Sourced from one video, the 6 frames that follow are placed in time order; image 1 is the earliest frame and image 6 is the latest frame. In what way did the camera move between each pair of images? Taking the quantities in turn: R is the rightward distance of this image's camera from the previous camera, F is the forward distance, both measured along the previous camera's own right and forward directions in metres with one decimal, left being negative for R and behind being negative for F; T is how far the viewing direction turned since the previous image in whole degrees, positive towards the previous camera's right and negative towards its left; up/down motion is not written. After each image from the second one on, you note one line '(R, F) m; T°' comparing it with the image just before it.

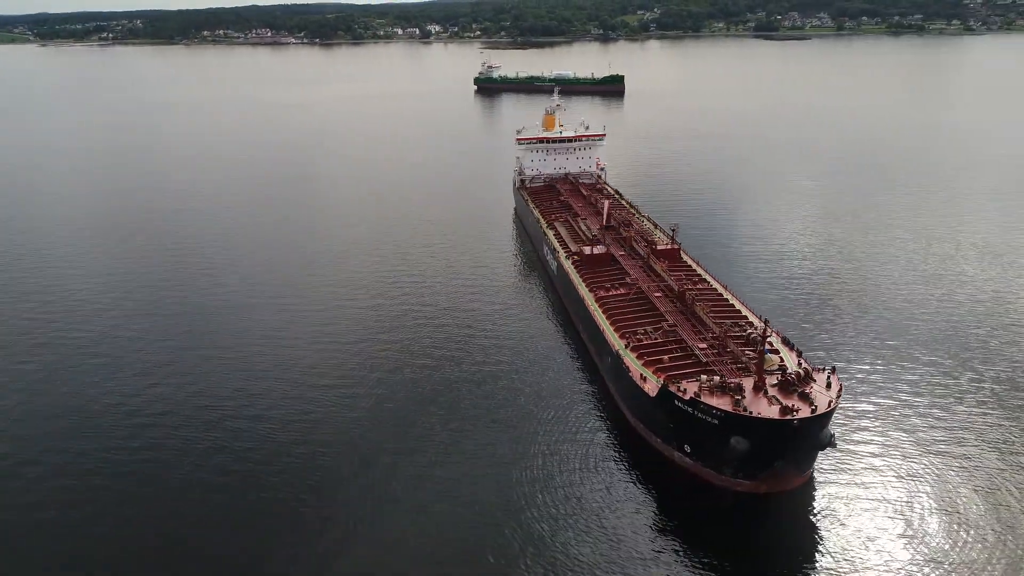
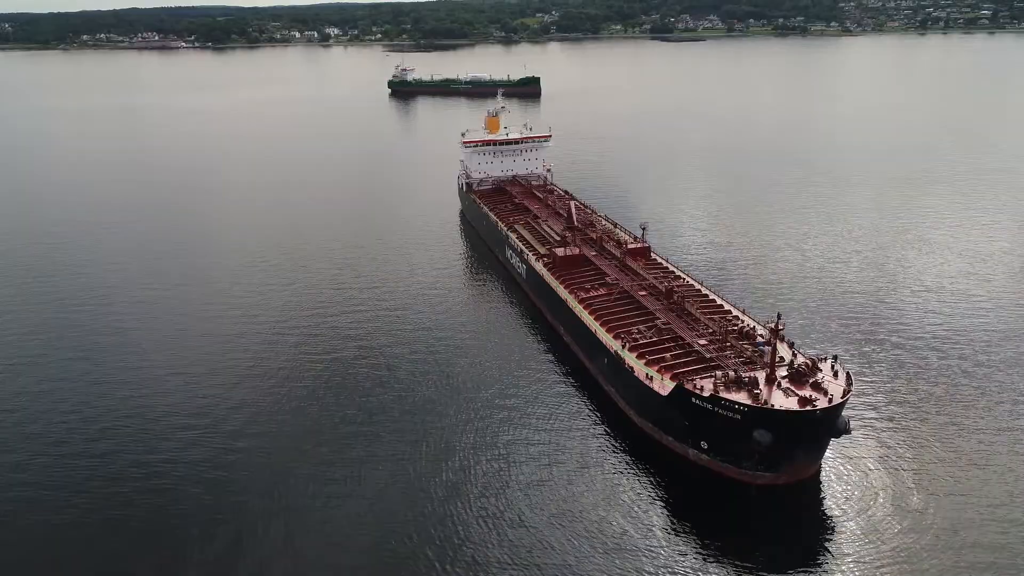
(-2.4, +0.5) m; +7°
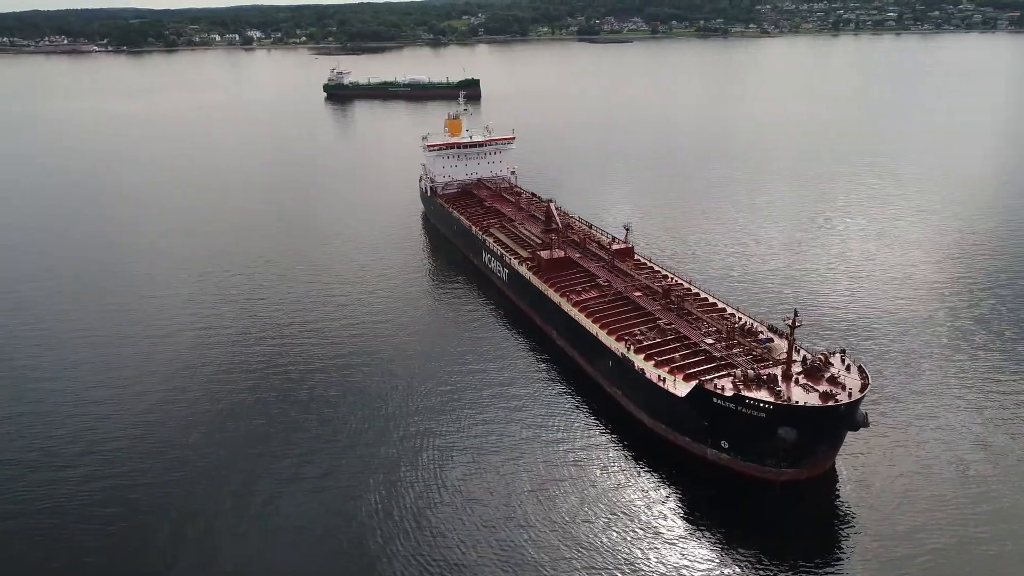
(-2.0, +0.5) m; +5°
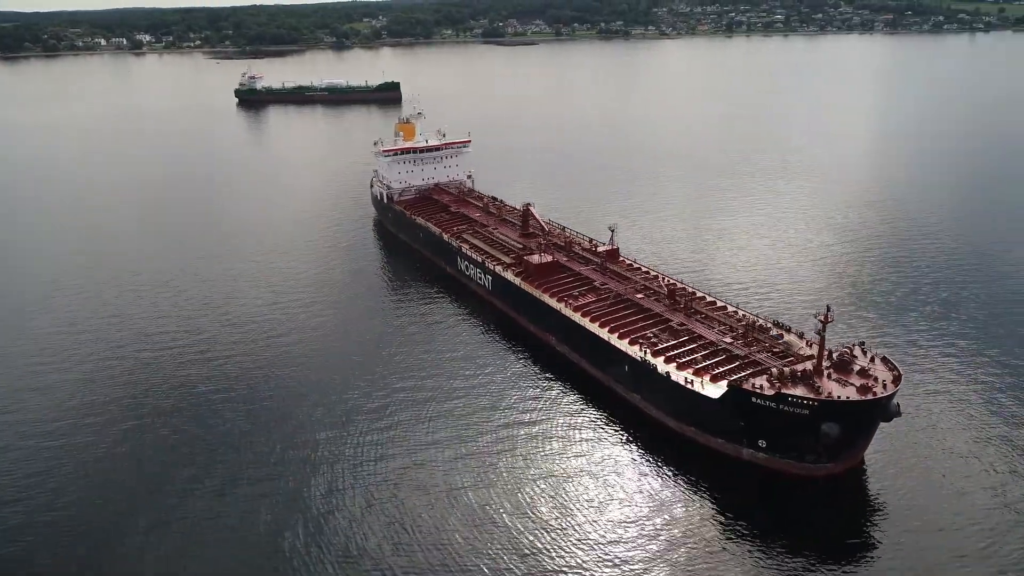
(-2.8, +0.9) m; +7°
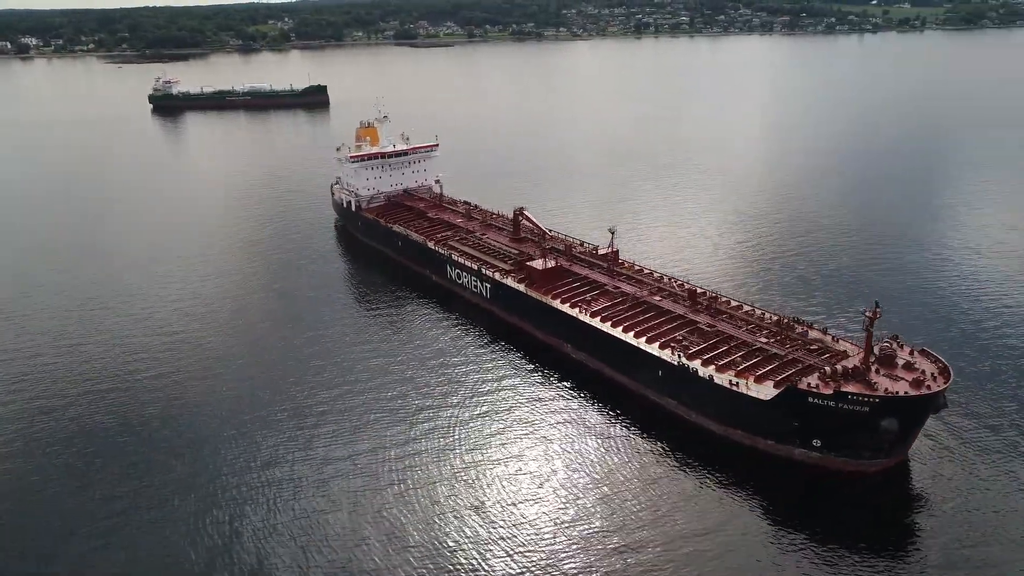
(-3.0, +0.9) m; +6°
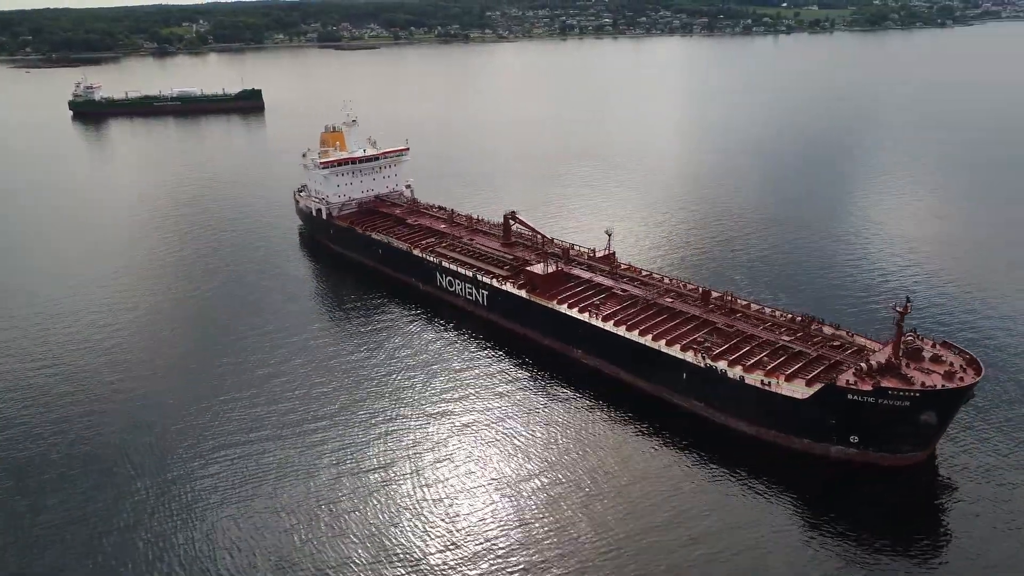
(-2.4, +0.7) m; +5°
